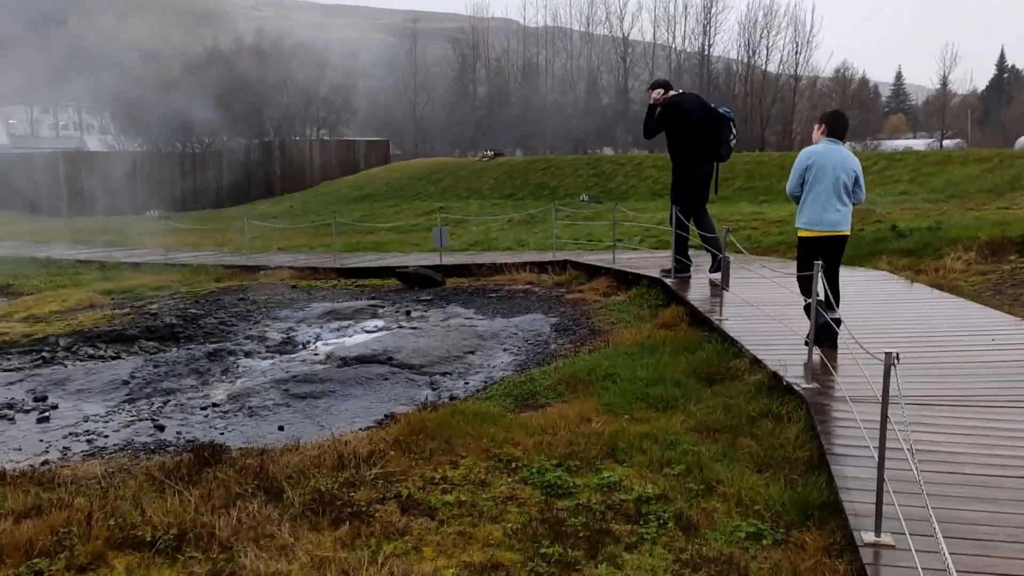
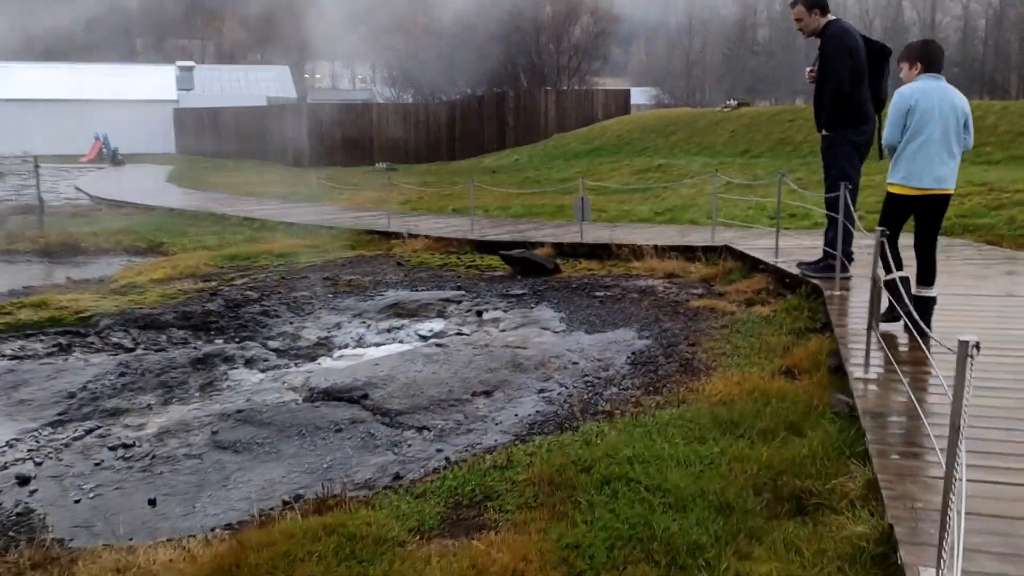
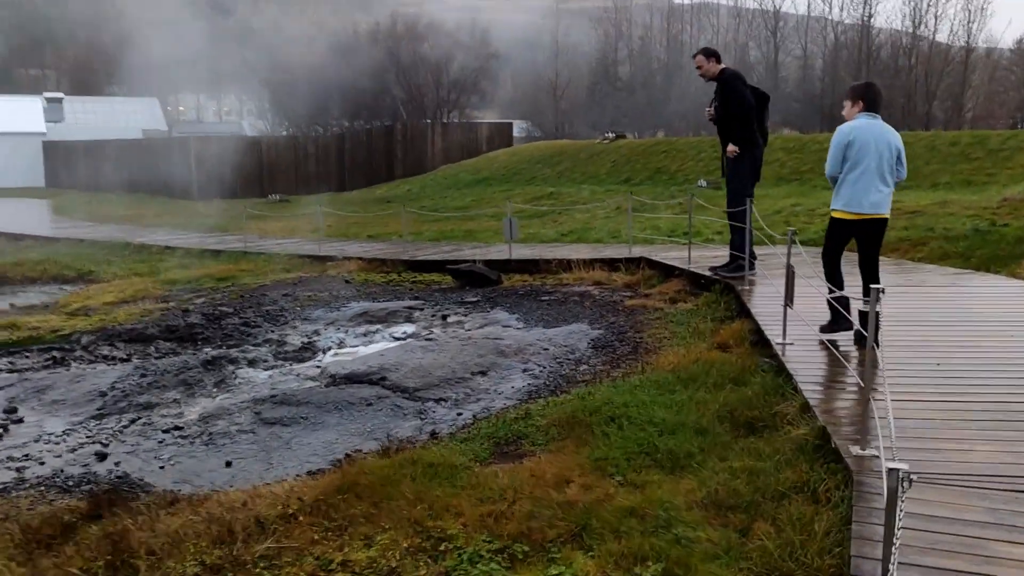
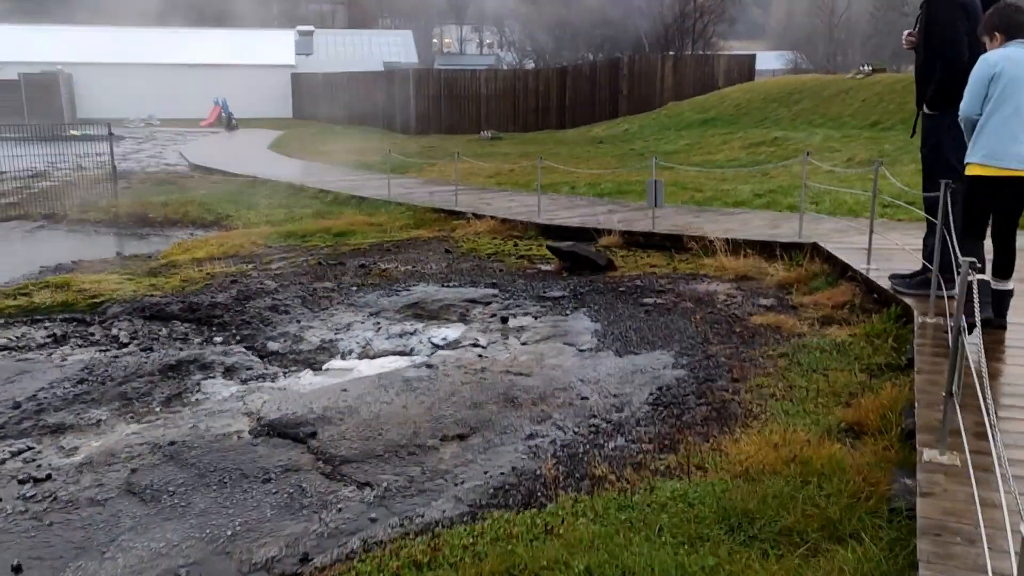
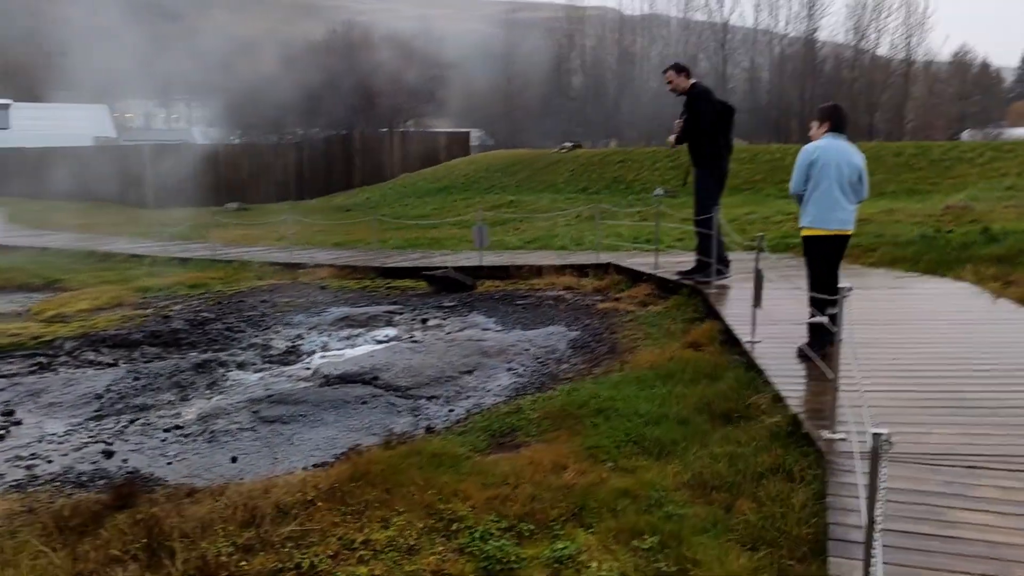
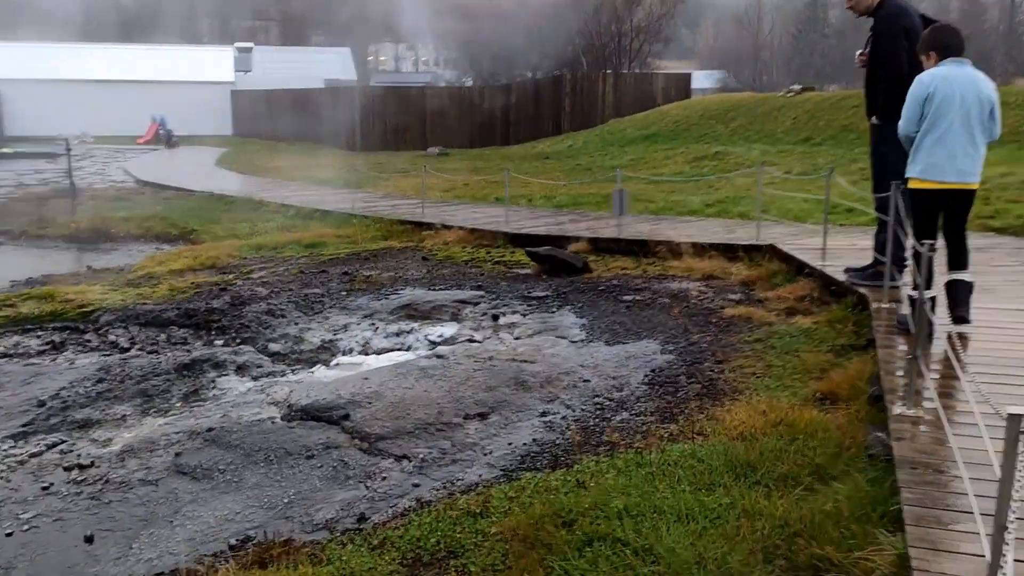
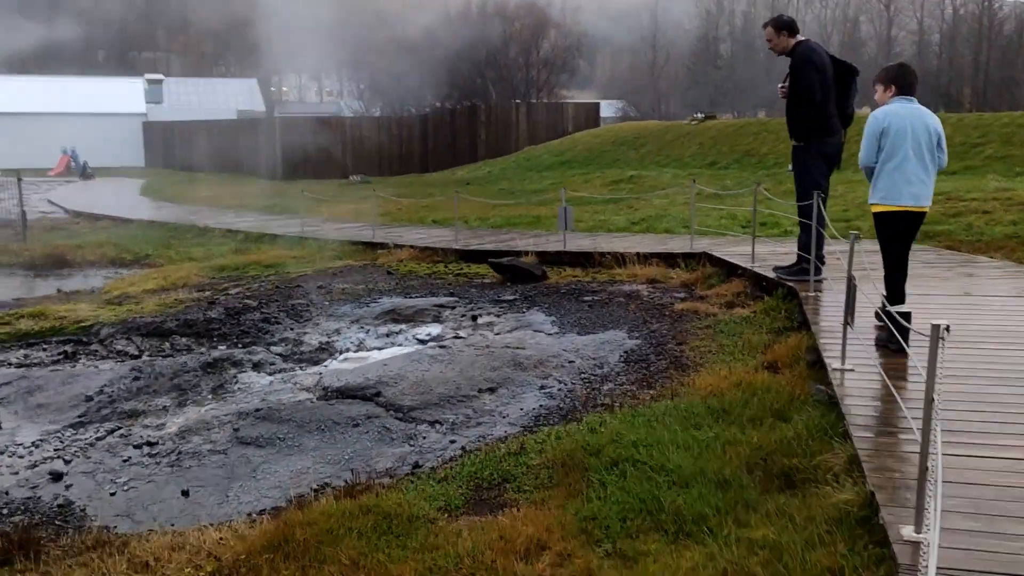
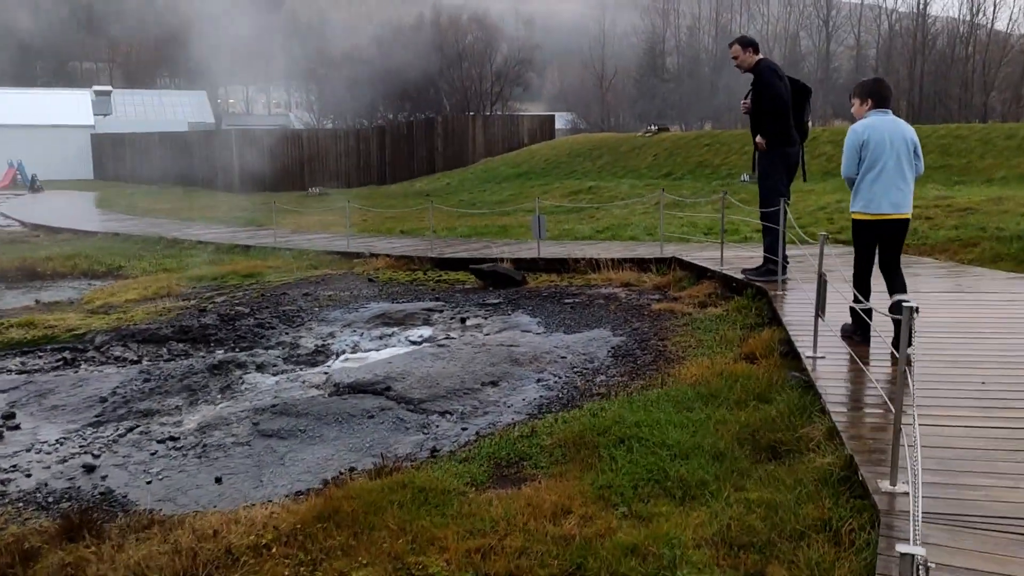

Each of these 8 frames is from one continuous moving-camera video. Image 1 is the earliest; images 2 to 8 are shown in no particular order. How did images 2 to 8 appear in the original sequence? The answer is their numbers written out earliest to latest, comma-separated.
5, 3, 8, 7, 2, 6, 4
